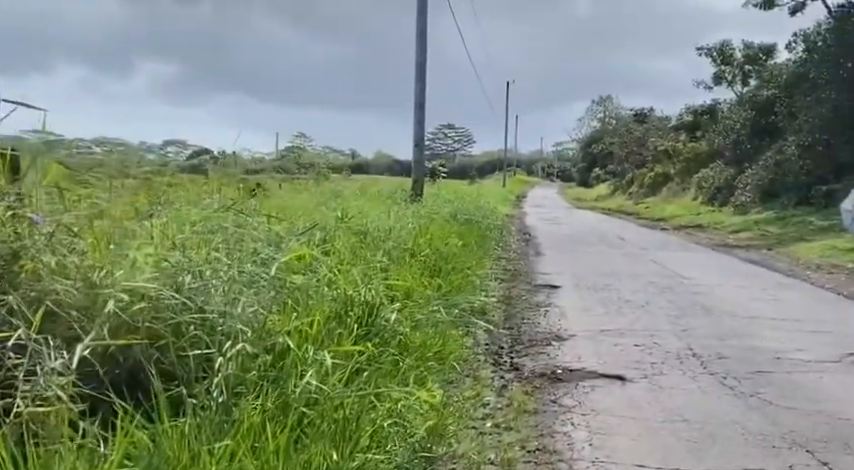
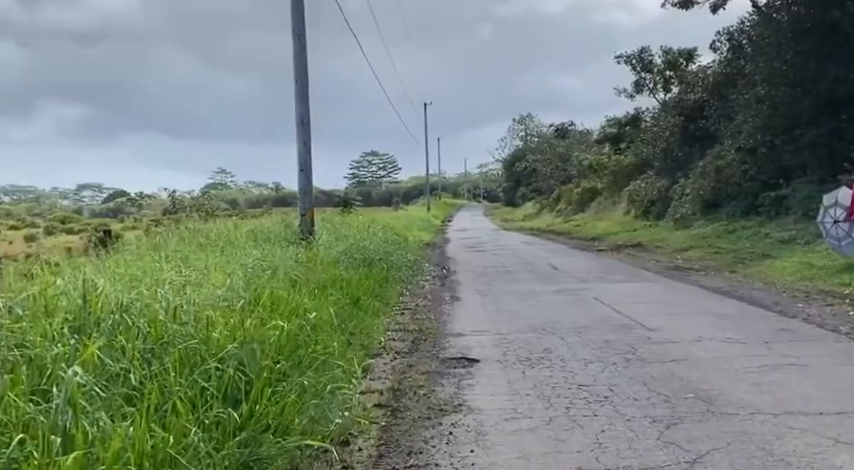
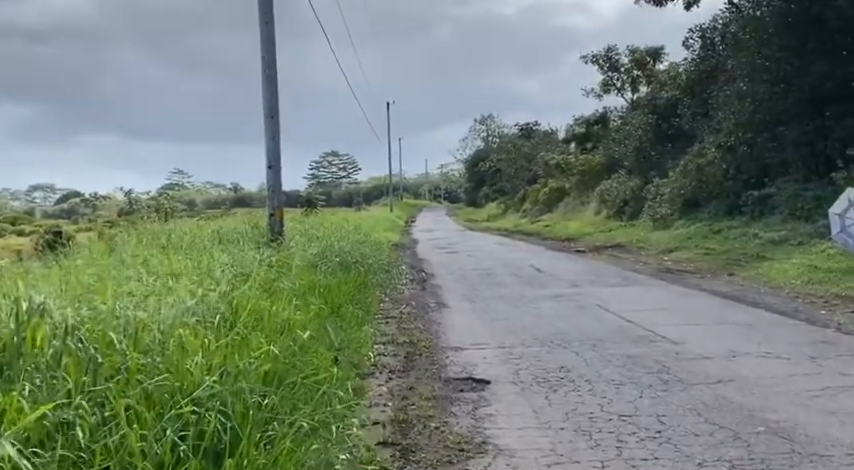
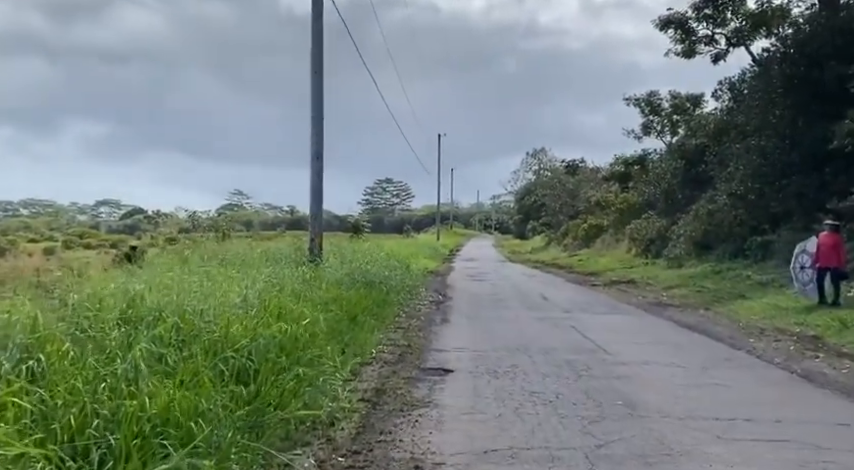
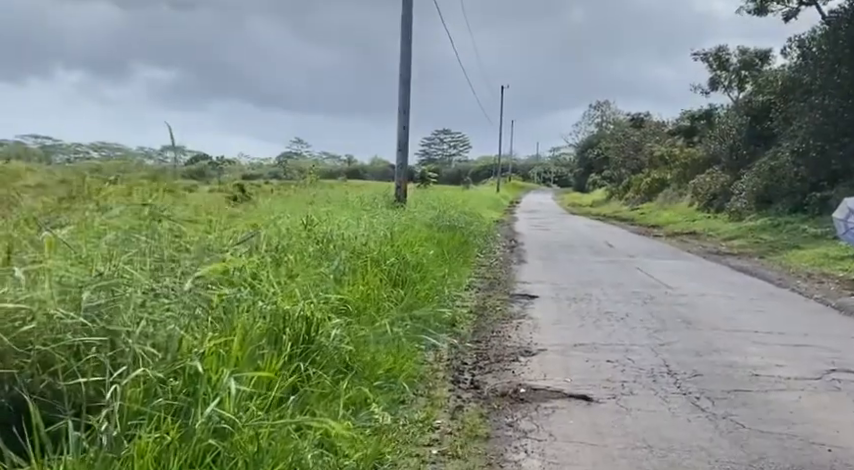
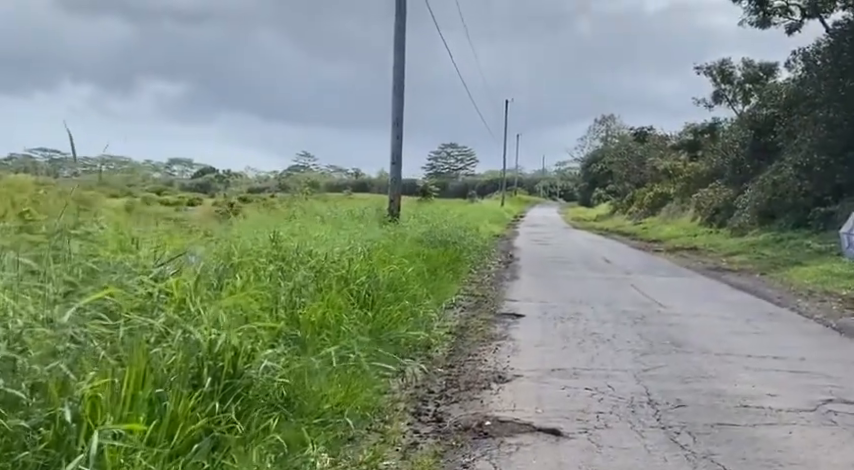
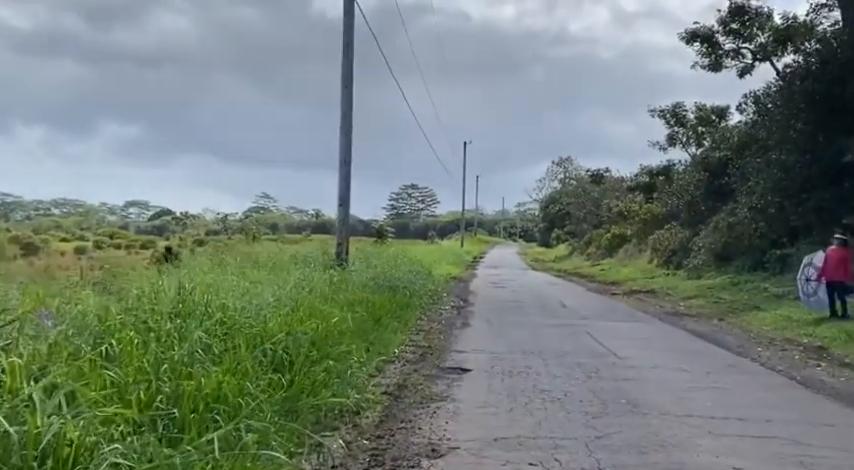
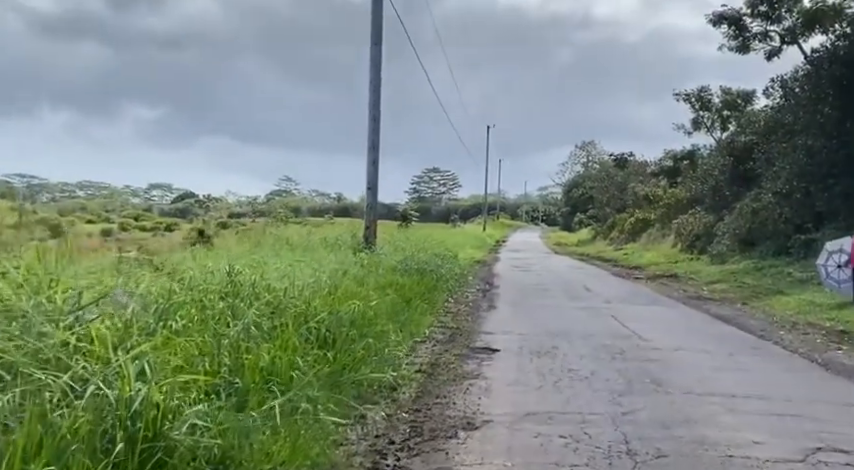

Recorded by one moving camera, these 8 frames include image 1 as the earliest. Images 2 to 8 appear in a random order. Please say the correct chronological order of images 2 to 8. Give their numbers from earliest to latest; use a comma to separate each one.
5, 6, 8, 7, 4, 2, 3
